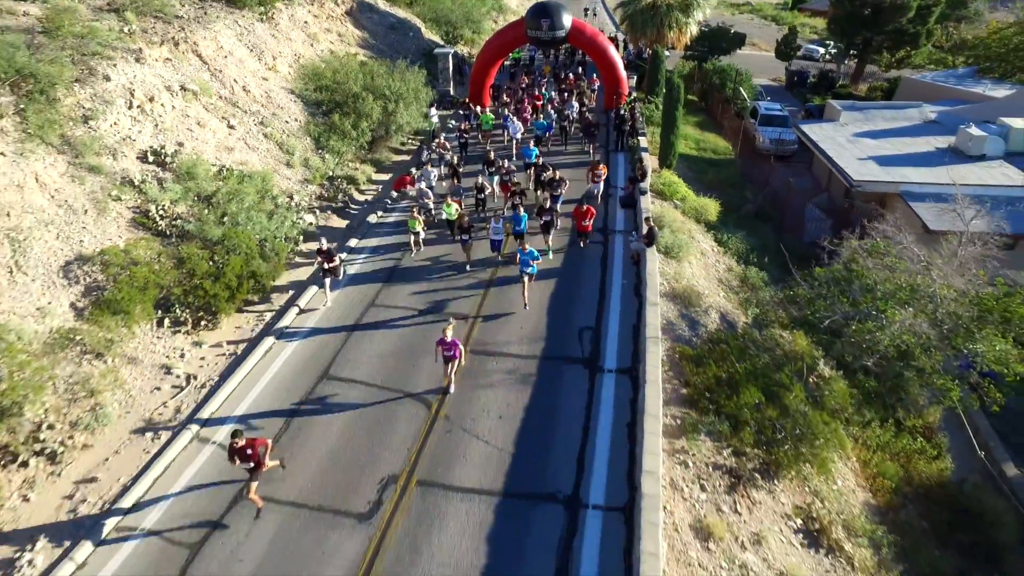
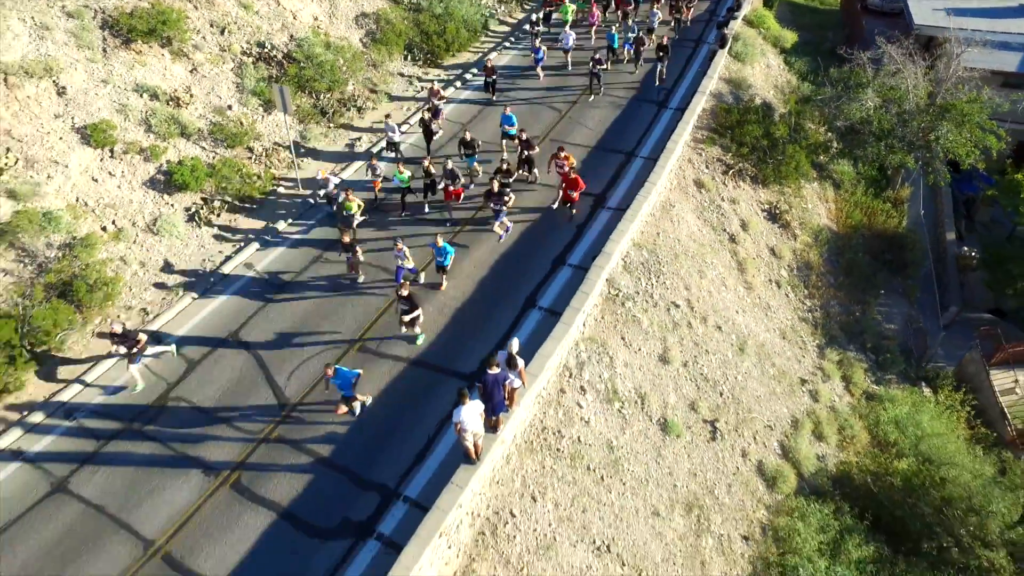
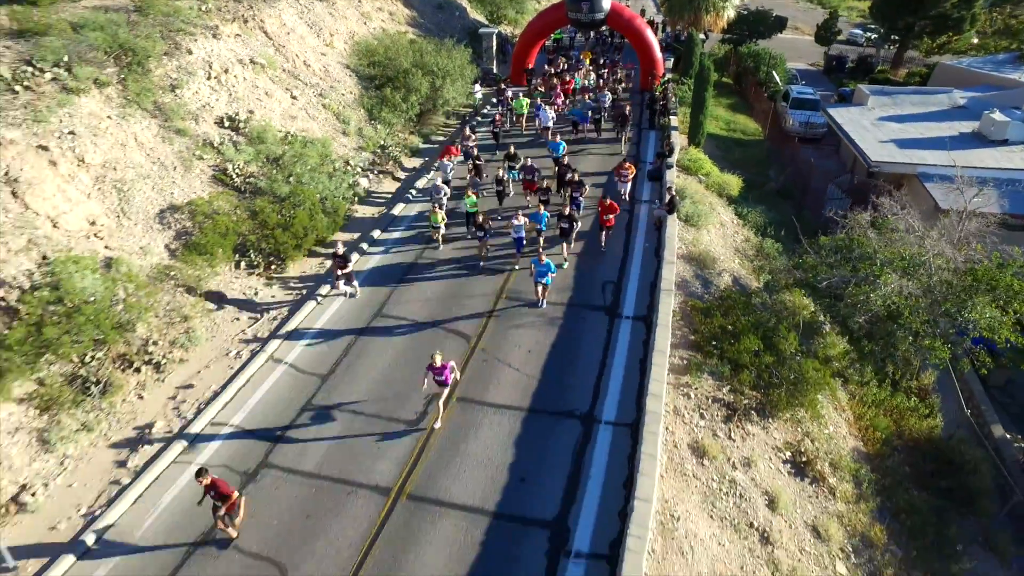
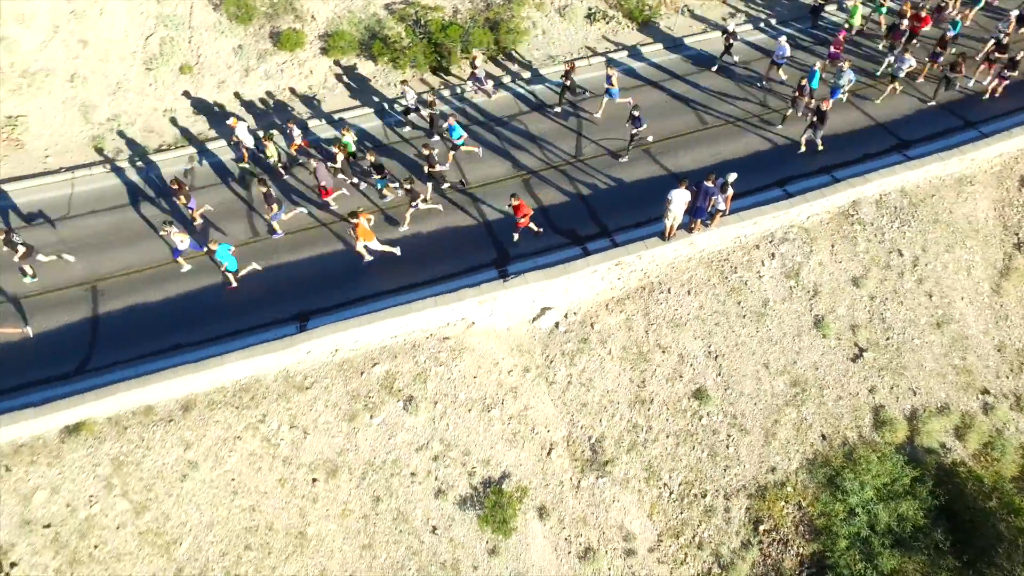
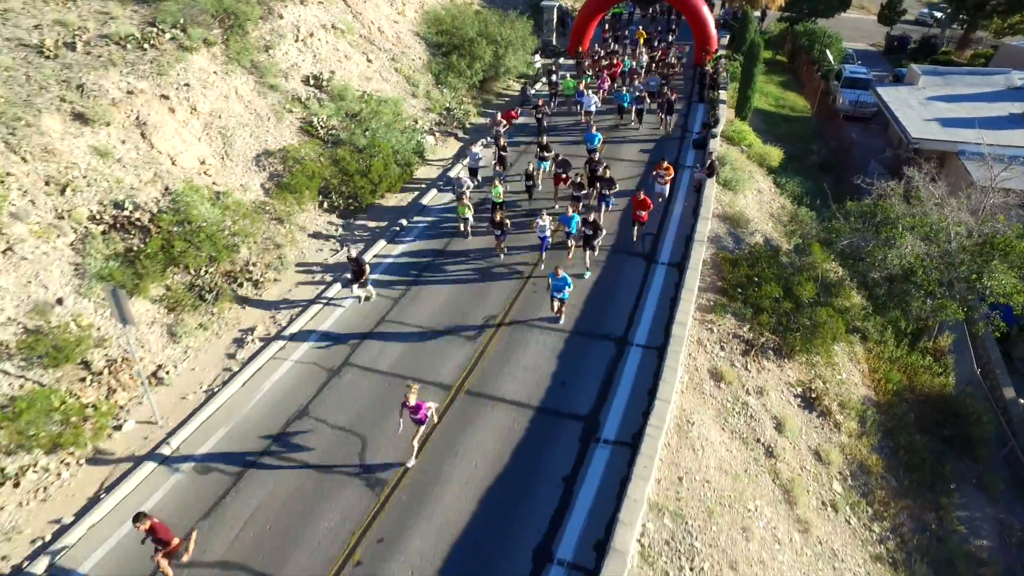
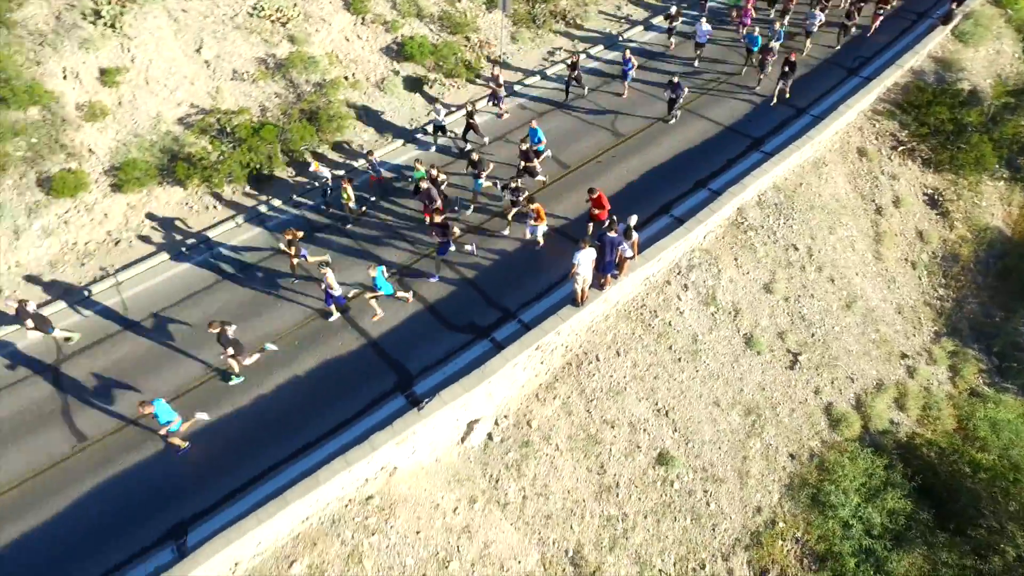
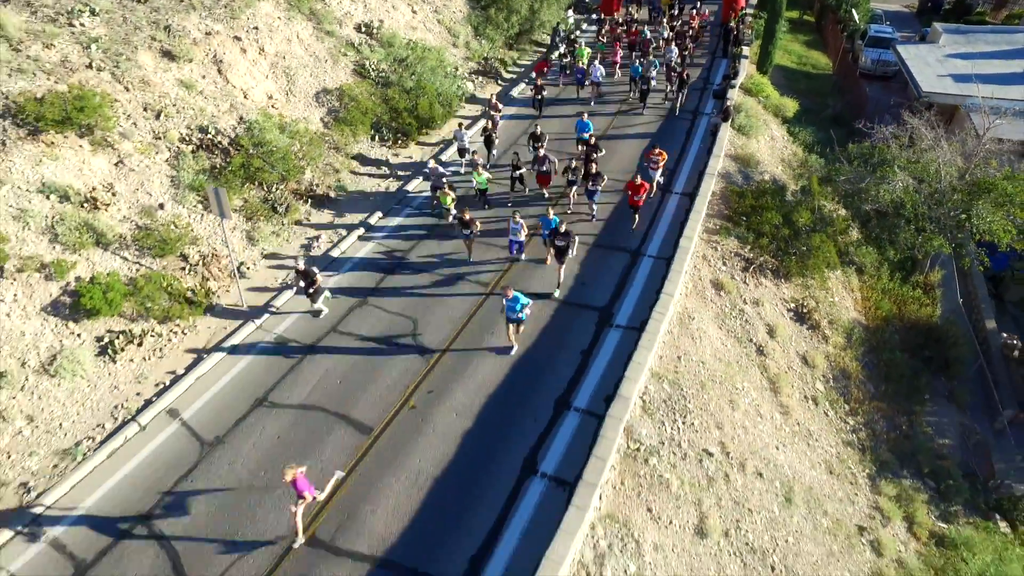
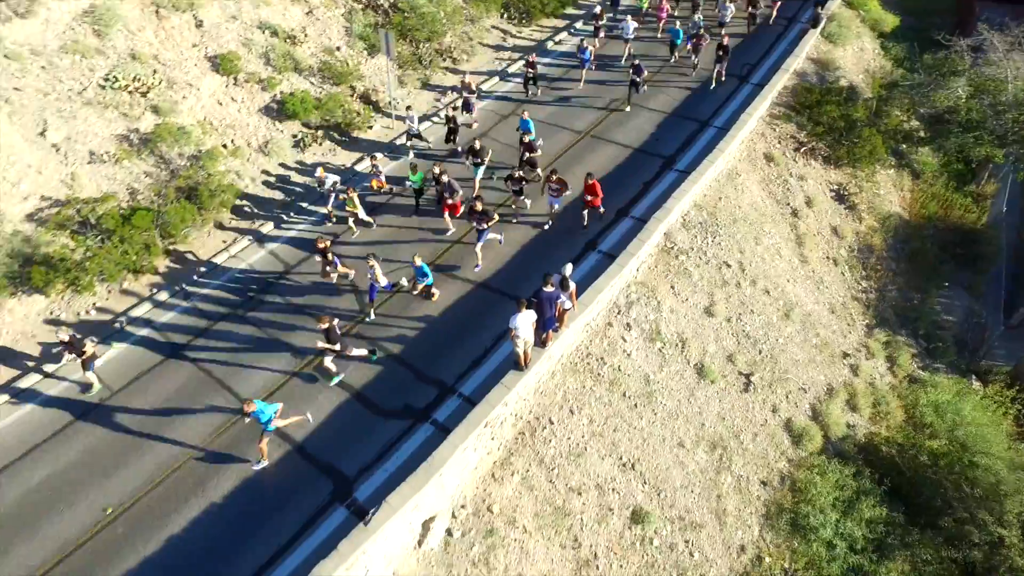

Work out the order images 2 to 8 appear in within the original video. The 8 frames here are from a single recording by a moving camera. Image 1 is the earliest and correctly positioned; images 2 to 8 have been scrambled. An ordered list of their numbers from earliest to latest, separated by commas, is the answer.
3, 5, 7, 2, 8, 6, 4
